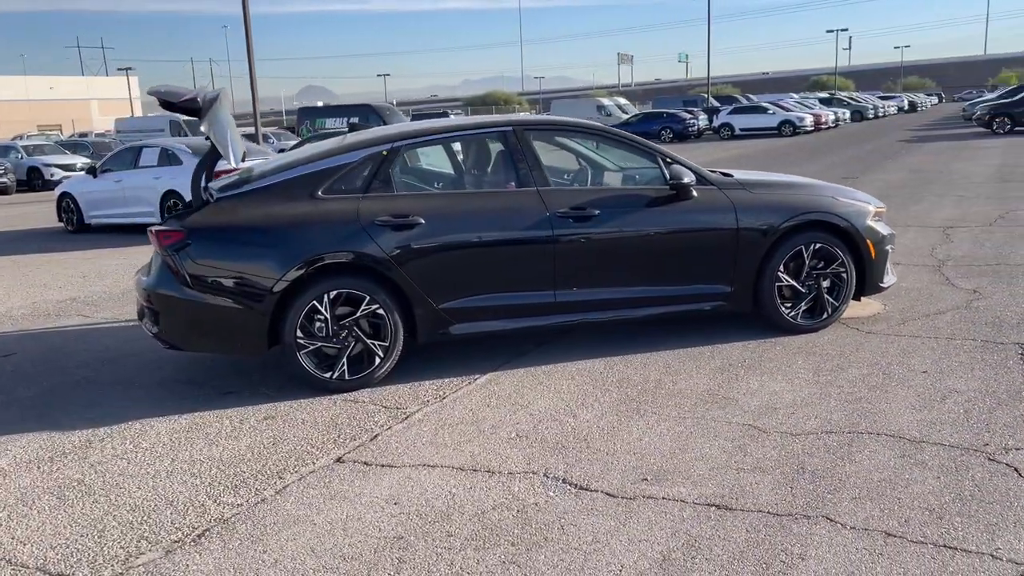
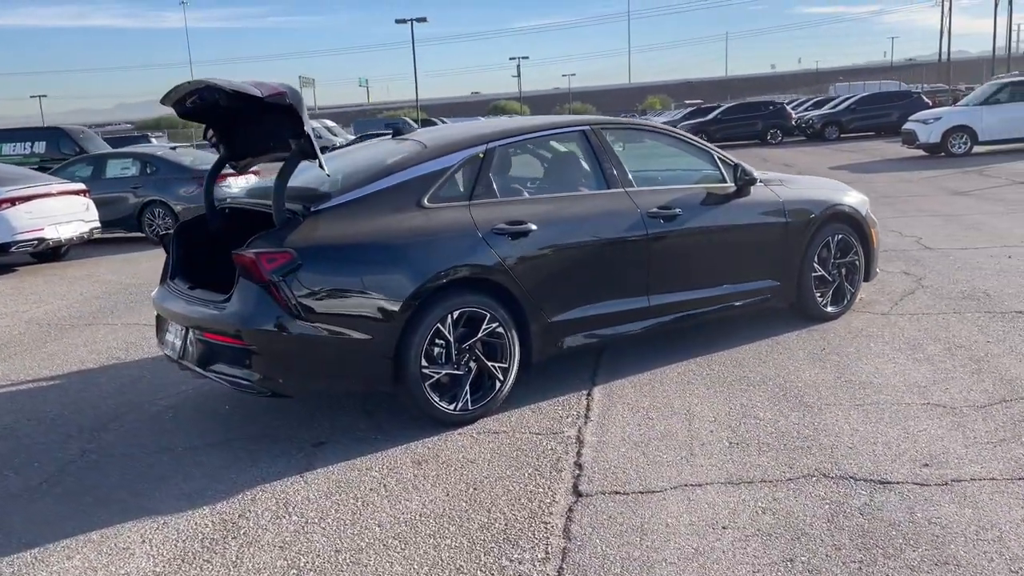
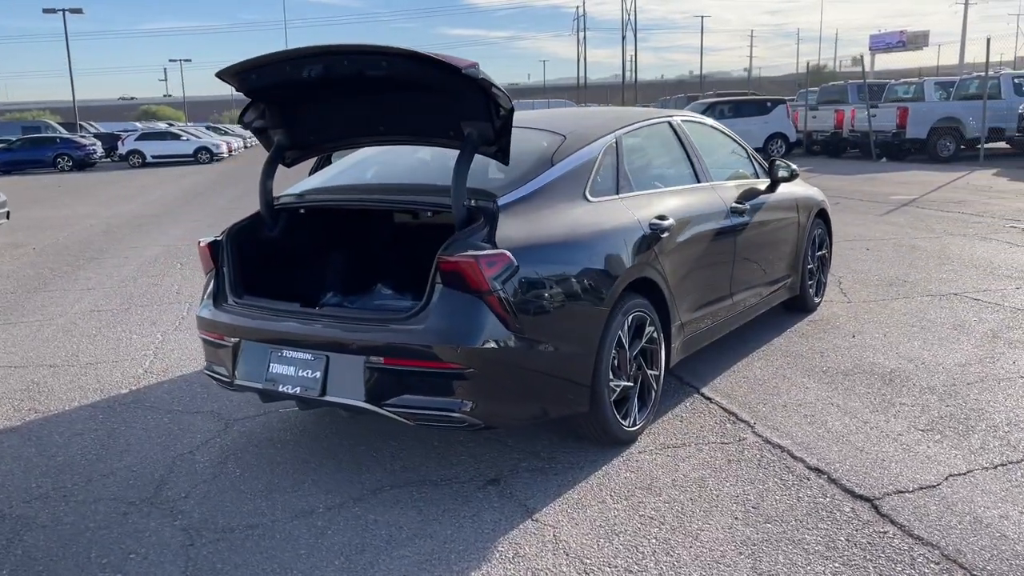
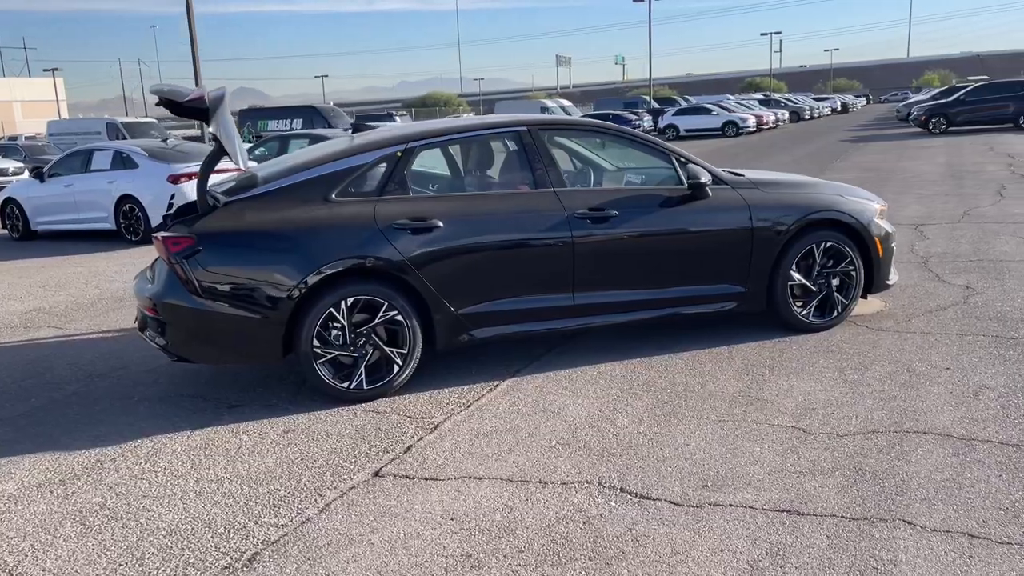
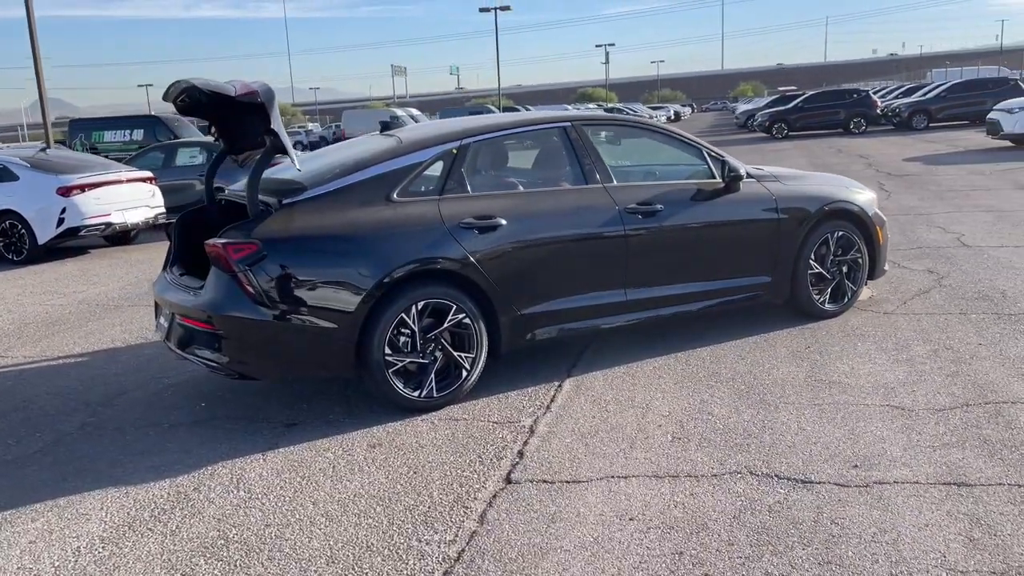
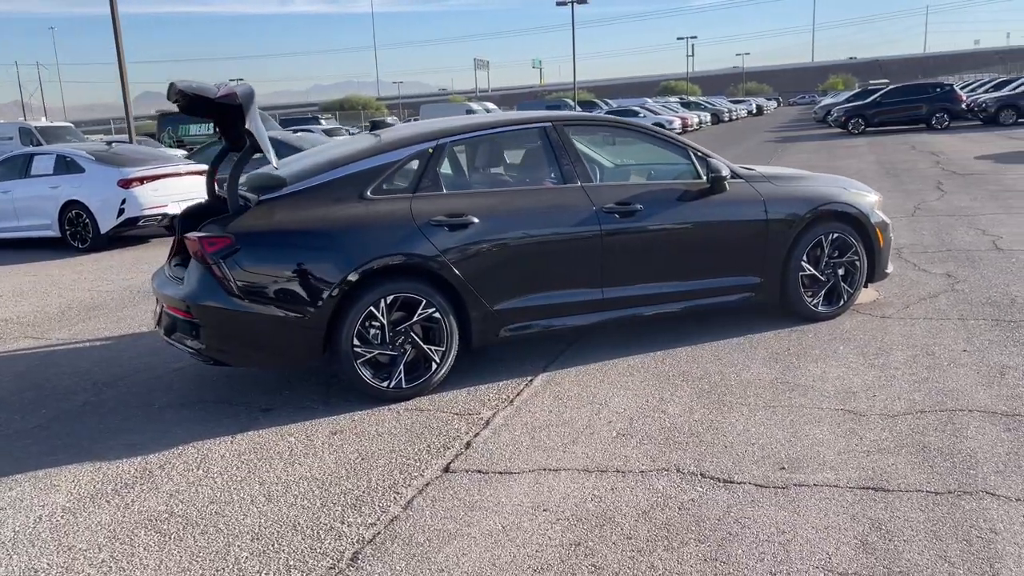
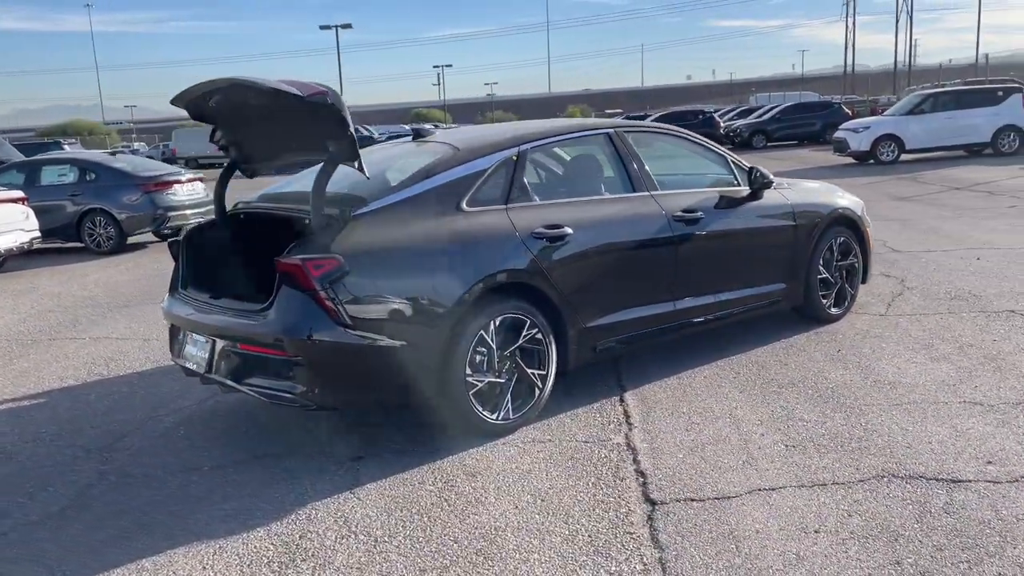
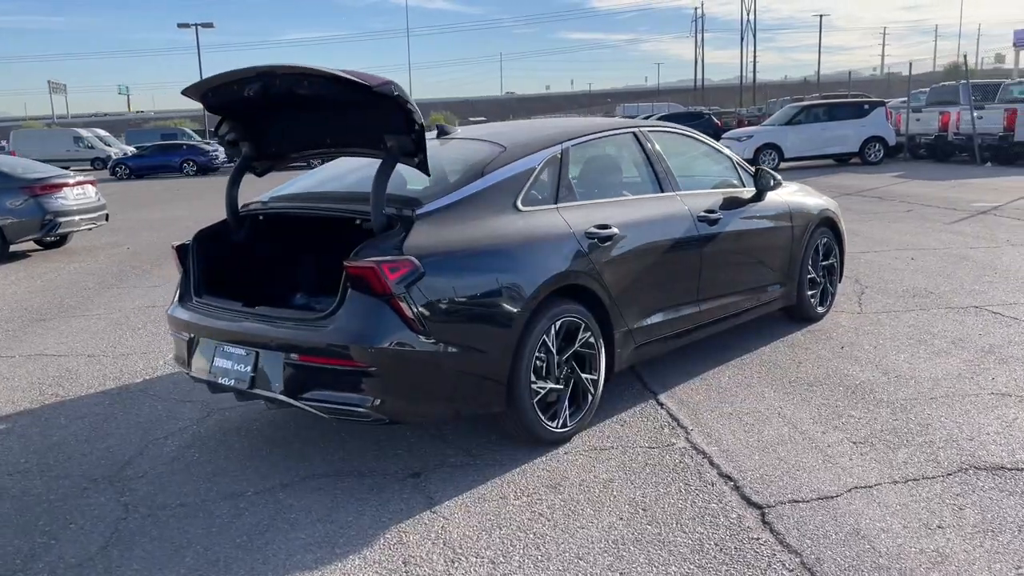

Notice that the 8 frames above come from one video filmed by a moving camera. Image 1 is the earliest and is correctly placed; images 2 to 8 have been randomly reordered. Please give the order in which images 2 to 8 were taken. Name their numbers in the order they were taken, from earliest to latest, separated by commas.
4, 6, 5, 2, 7, 8, 3
